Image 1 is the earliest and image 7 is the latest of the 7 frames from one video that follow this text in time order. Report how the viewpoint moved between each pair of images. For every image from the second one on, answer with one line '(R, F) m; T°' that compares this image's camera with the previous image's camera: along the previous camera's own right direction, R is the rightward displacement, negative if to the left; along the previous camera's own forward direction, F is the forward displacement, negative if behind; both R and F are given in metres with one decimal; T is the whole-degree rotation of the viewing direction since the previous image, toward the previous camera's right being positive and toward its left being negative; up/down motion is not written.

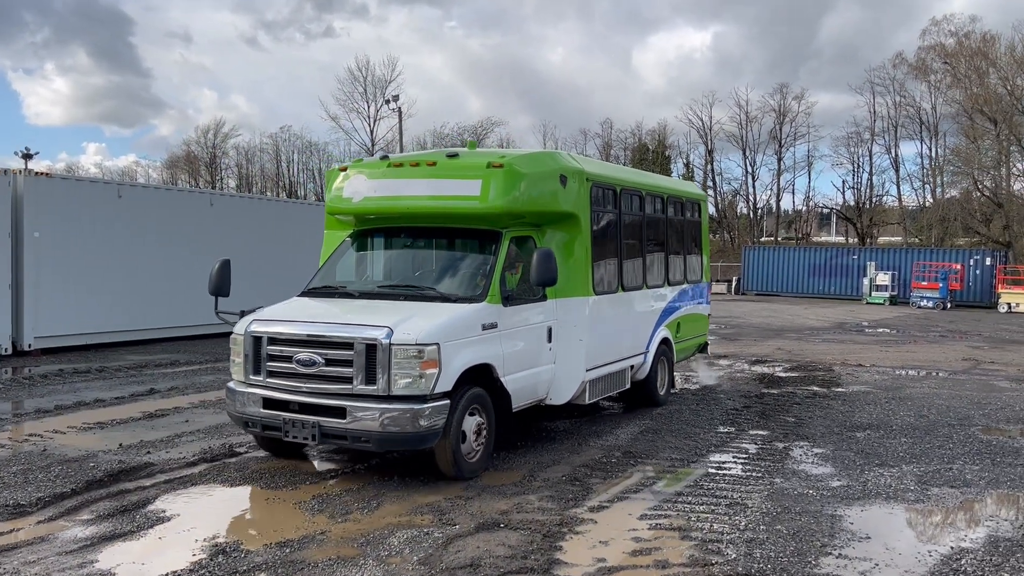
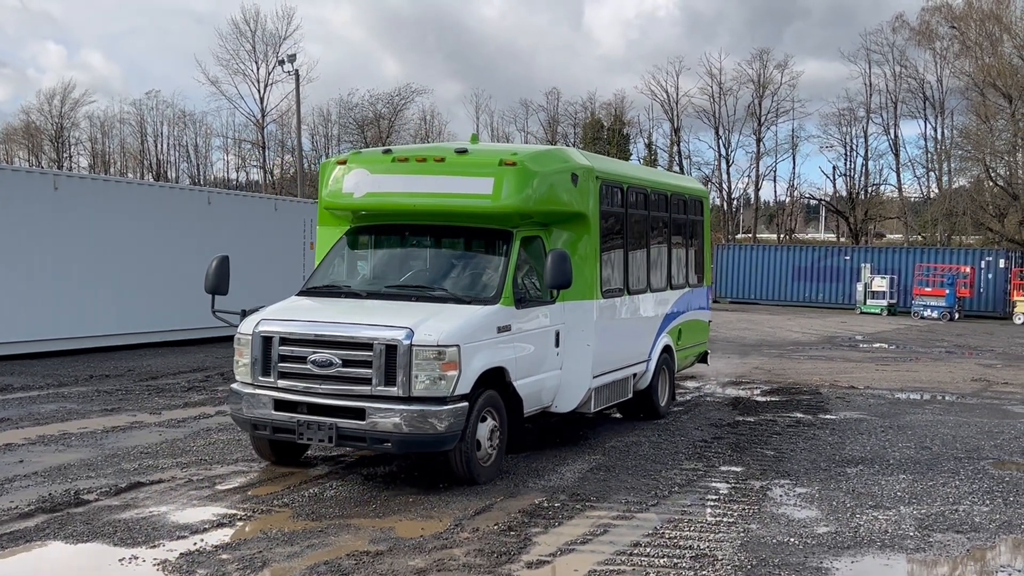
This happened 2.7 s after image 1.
(+0.6, +1.0) m; +2°
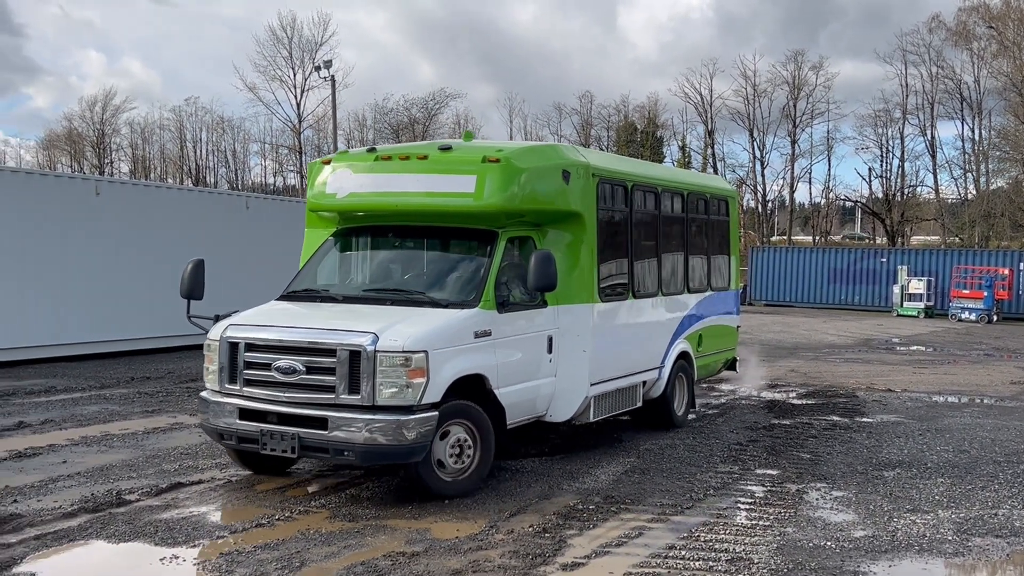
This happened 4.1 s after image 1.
(-0.3, 0.0) m; -1°
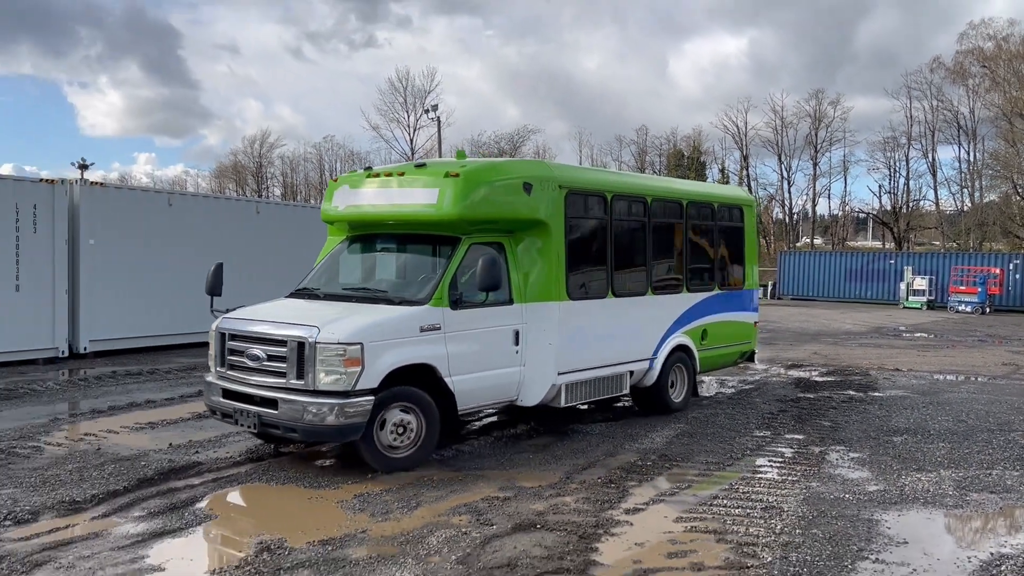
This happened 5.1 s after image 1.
(-0.7, -1.2) m; -2°
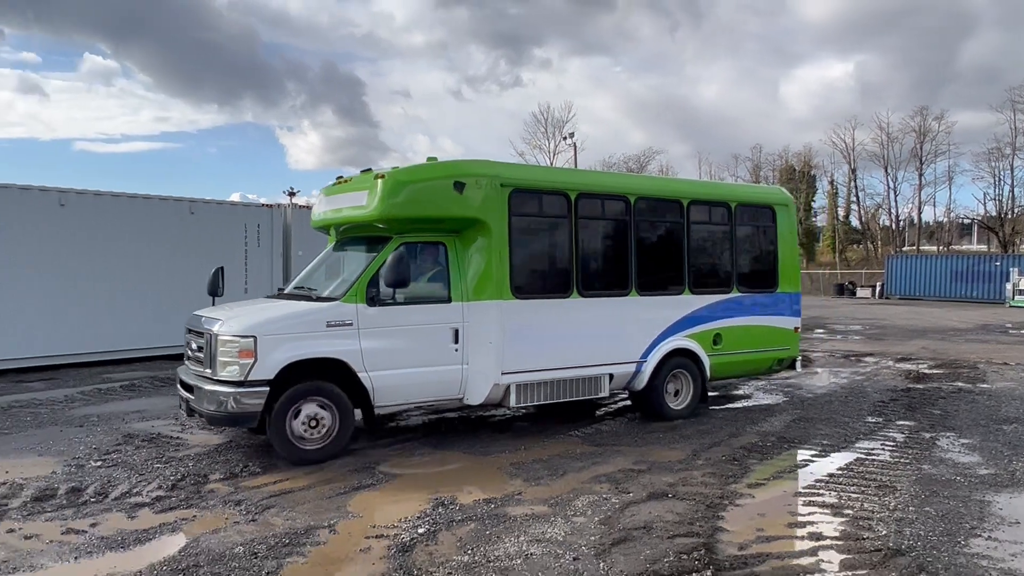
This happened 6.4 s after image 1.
(-1.3, -1.0) m; -5°
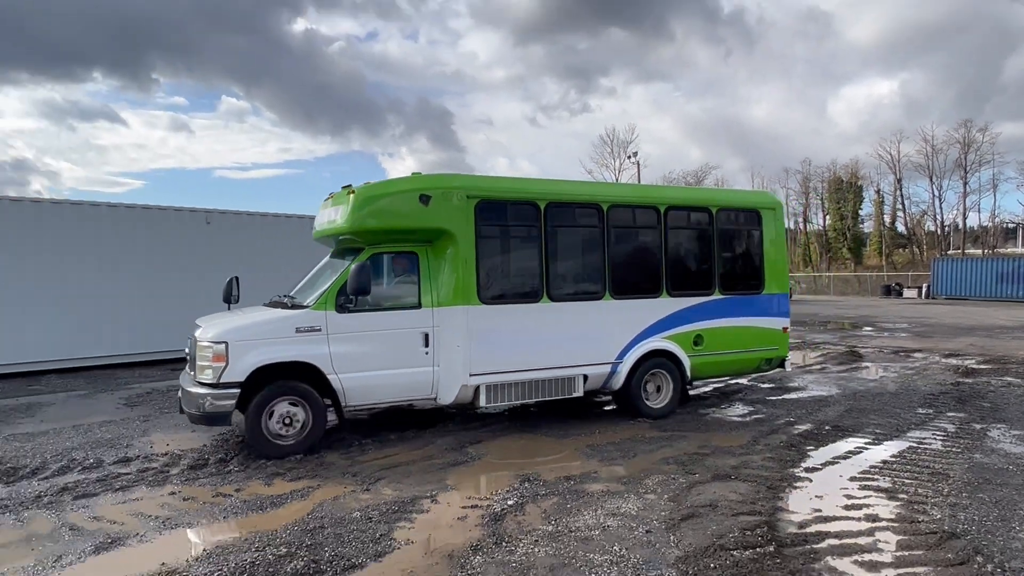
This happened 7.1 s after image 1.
(-0.7, -0.9) m; -4°
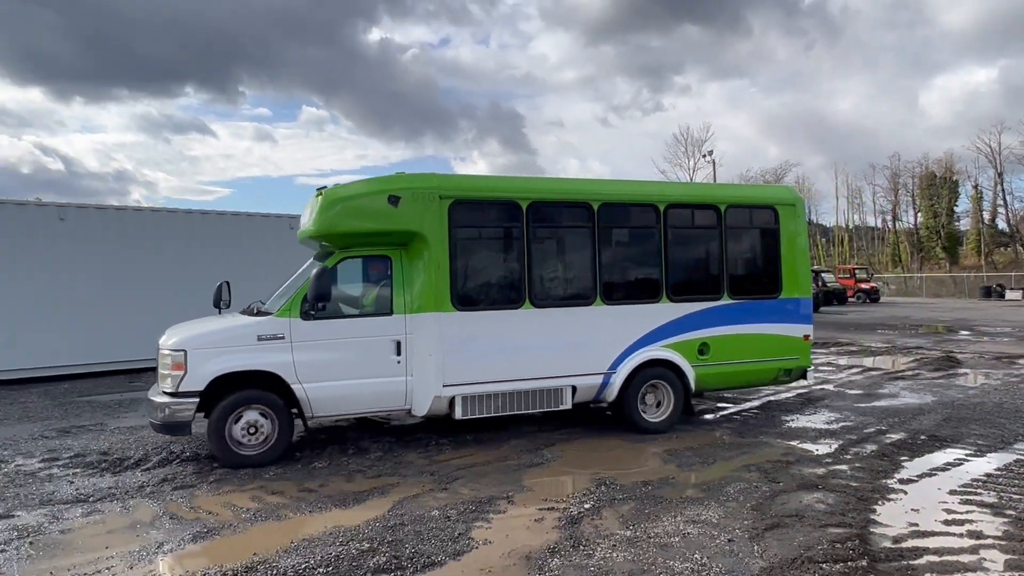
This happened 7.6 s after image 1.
(-0.6, 0.0) m; -4°
